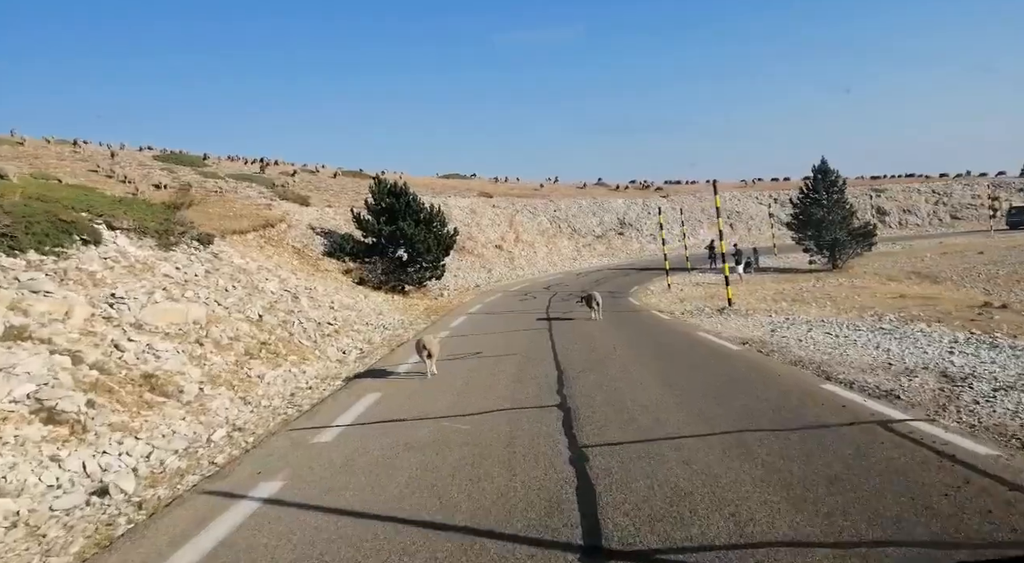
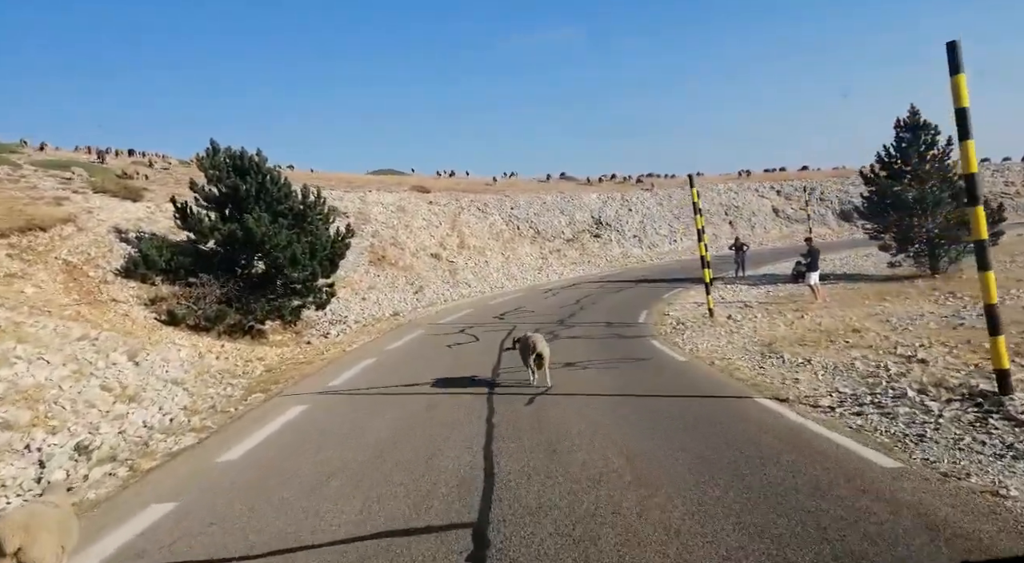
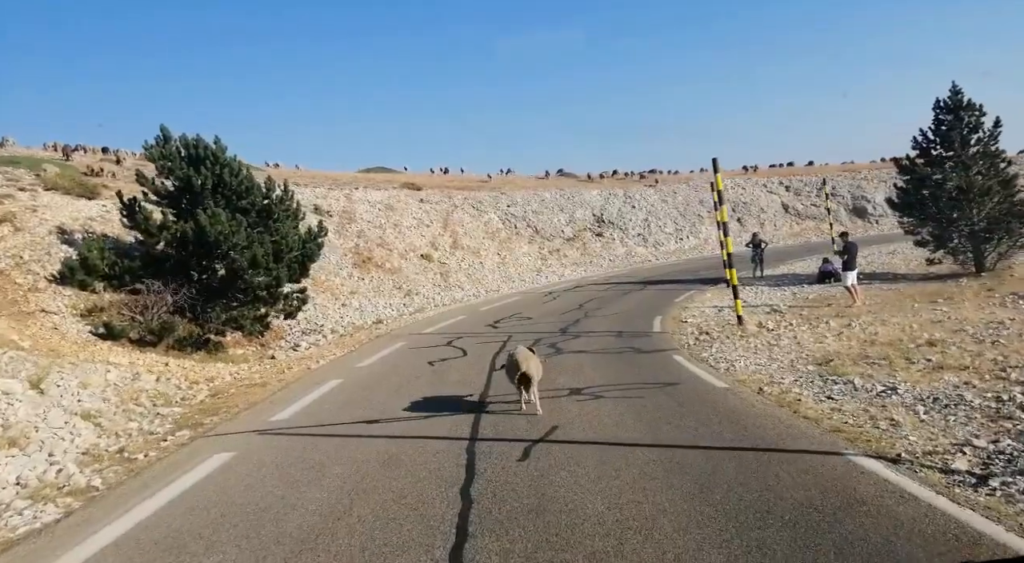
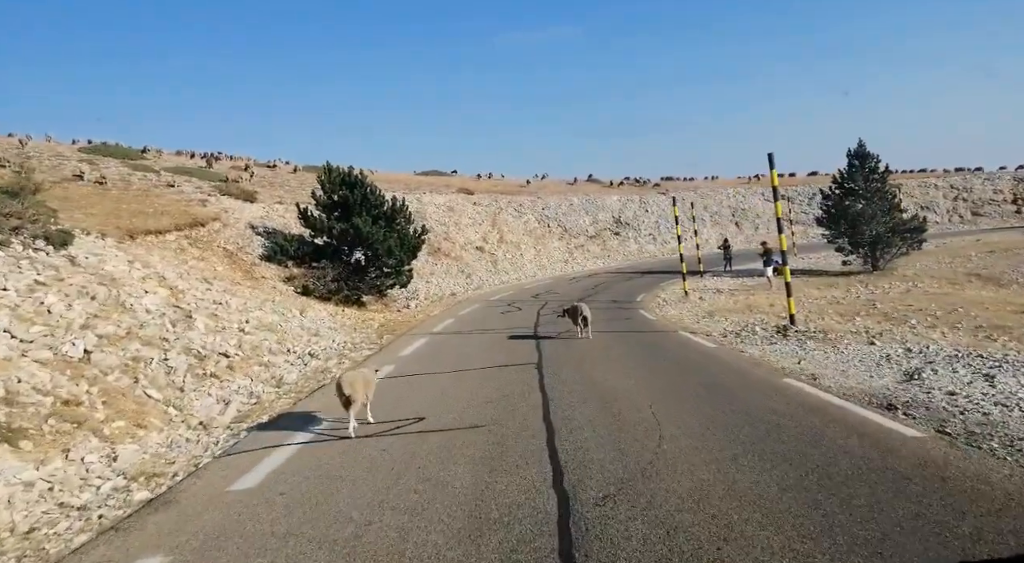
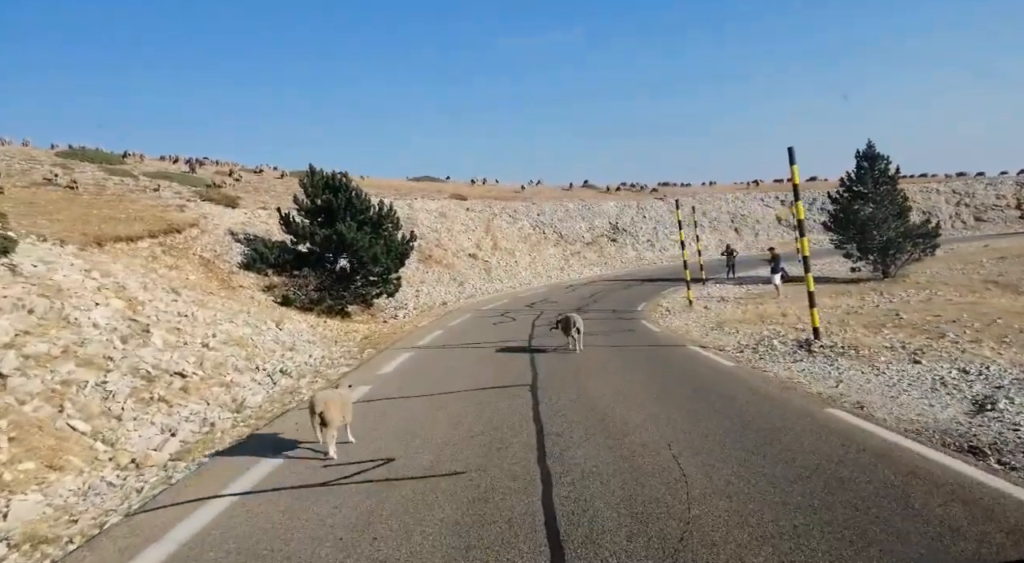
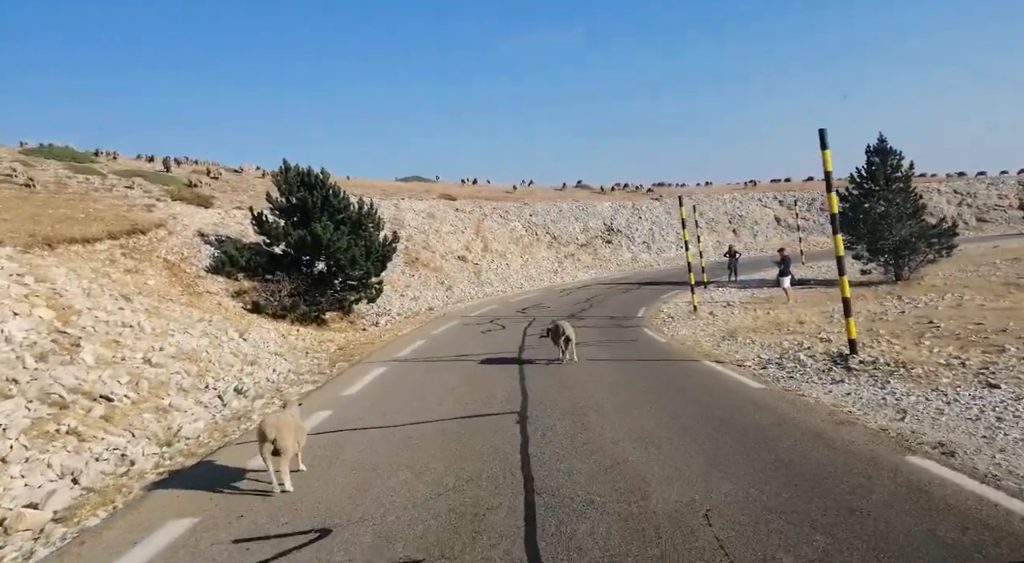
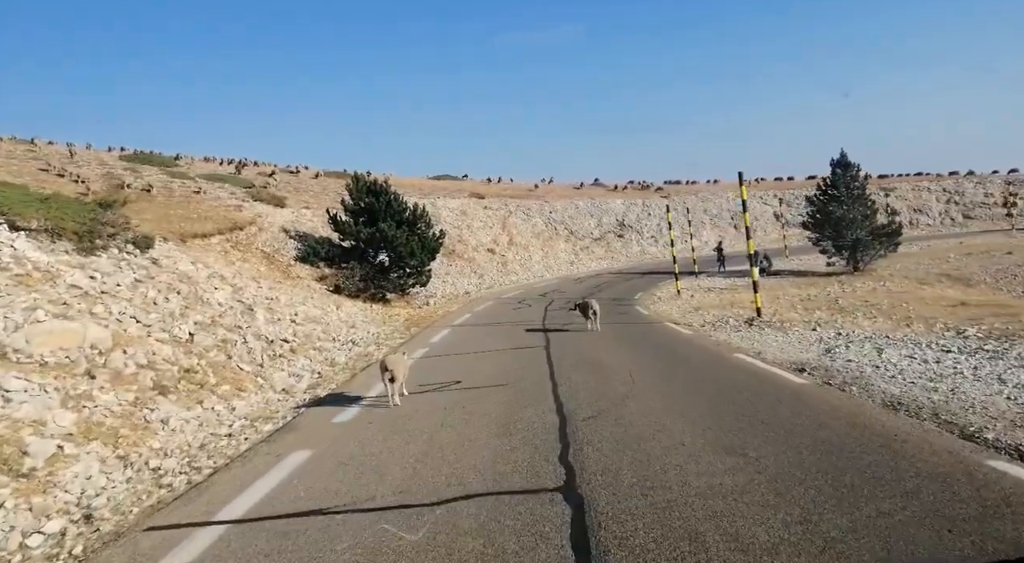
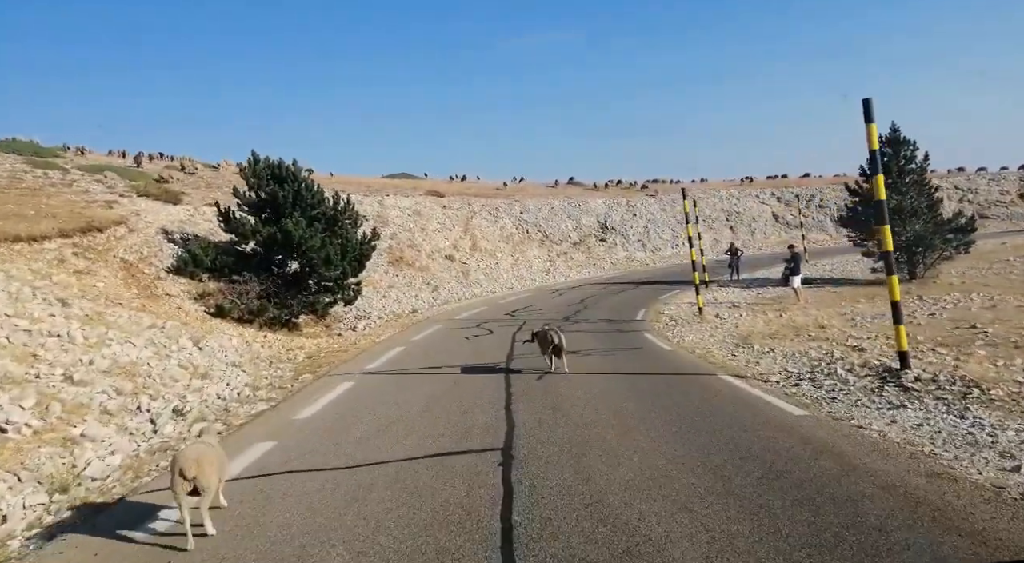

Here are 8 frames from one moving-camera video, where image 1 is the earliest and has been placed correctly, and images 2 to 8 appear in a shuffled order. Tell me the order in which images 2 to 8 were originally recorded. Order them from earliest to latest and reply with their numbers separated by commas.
7, 4, 5, 6, 8, 2, 3
